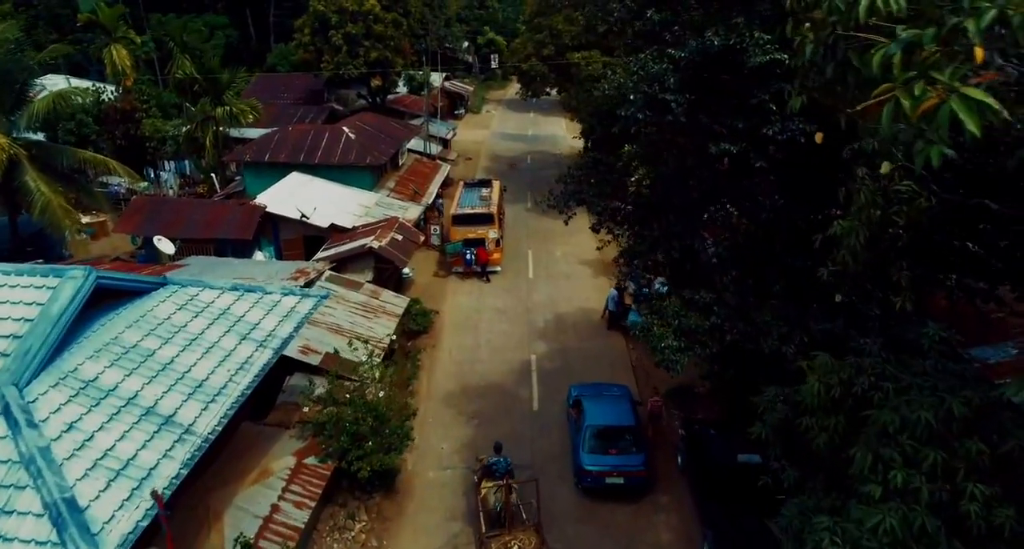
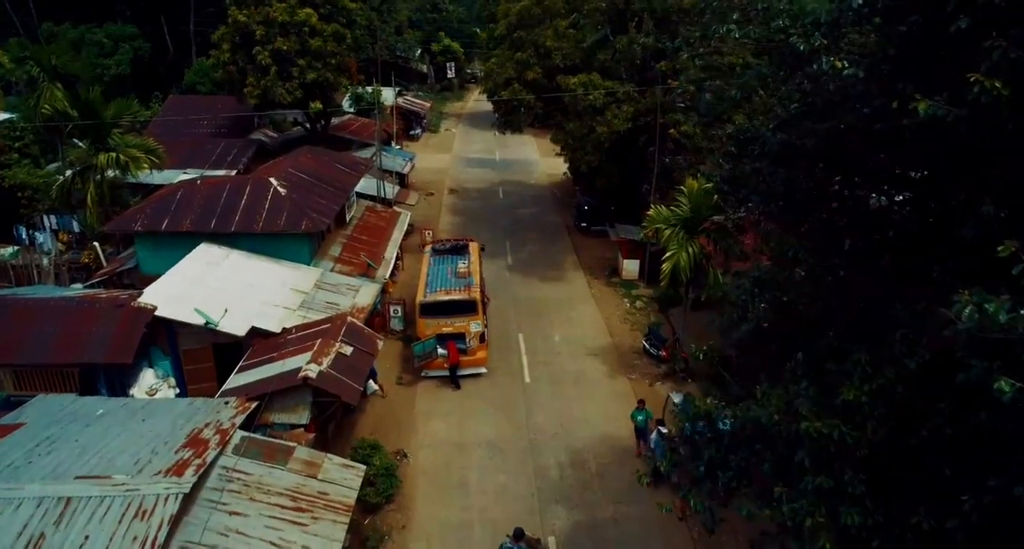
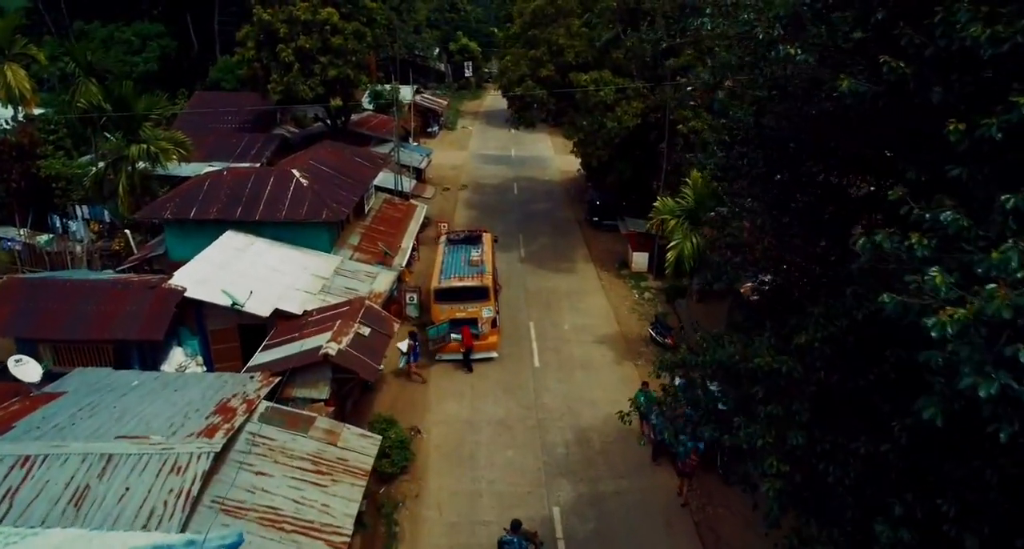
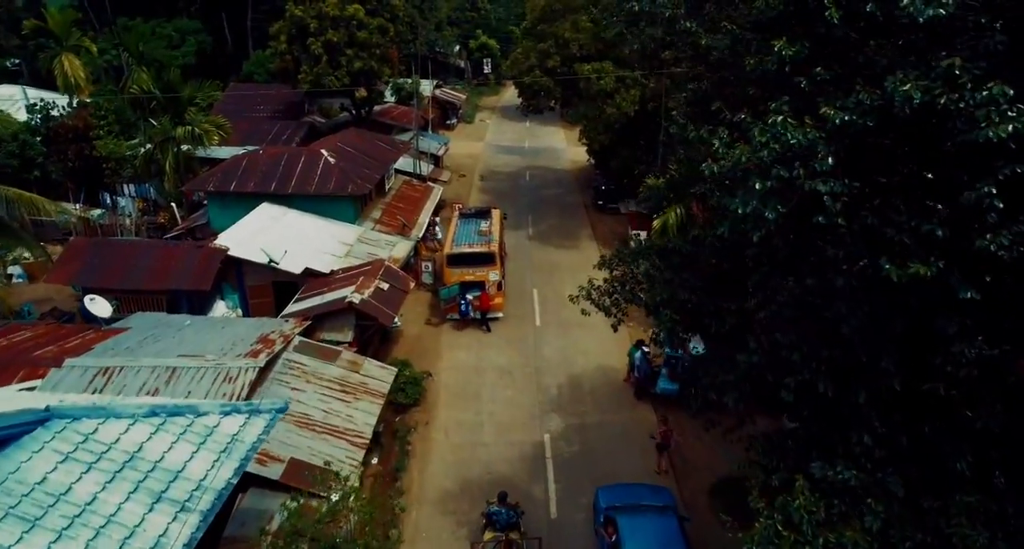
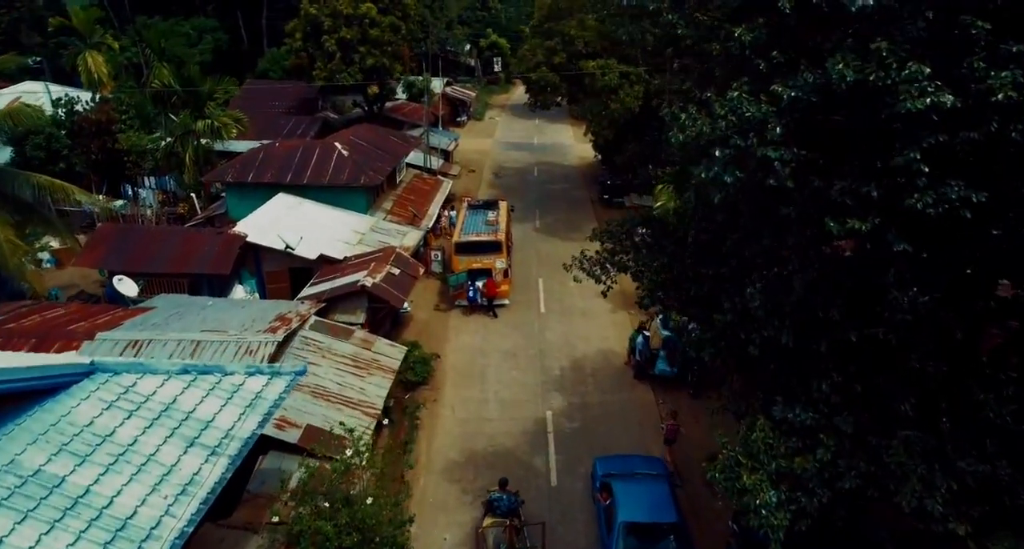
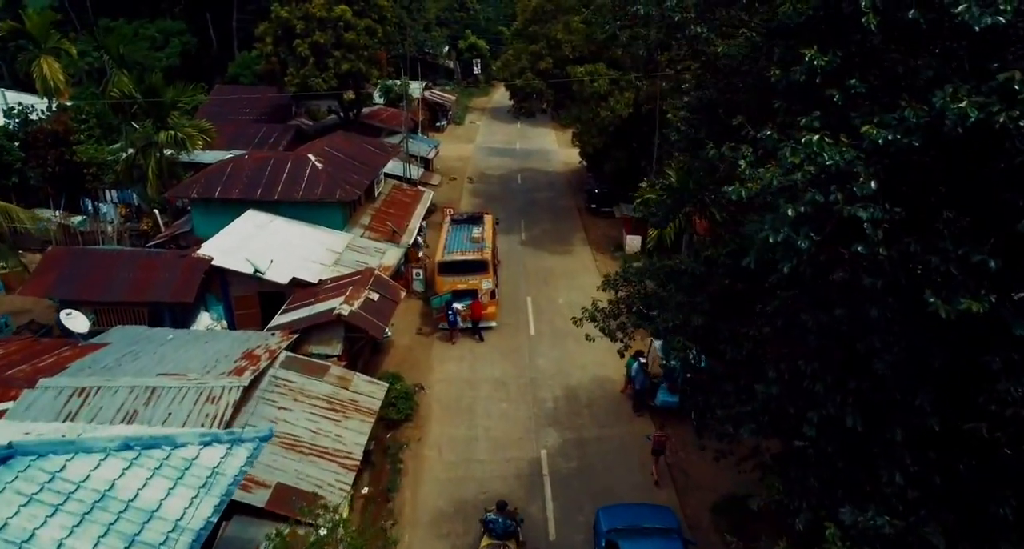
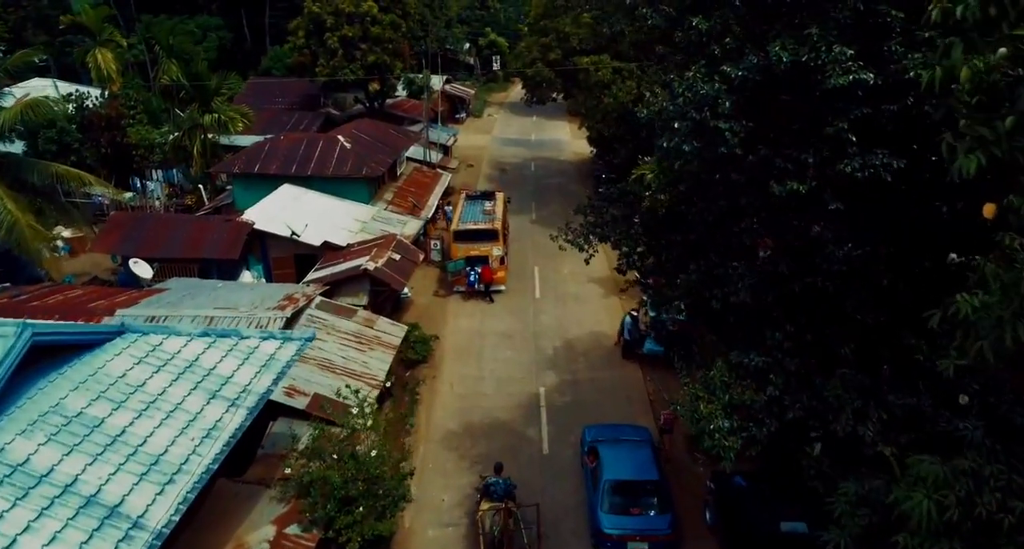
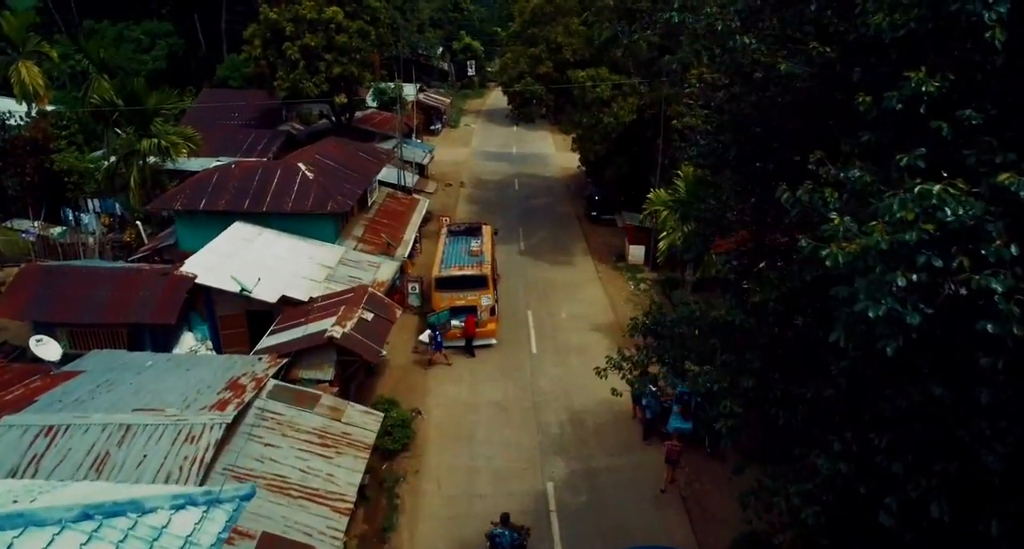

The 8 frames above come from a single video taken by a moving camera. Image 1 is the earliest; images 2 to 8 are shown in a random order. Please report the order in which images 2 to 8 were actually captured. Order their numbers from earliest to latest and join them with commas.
7, 5, 4, 6, 8, 3, 2
